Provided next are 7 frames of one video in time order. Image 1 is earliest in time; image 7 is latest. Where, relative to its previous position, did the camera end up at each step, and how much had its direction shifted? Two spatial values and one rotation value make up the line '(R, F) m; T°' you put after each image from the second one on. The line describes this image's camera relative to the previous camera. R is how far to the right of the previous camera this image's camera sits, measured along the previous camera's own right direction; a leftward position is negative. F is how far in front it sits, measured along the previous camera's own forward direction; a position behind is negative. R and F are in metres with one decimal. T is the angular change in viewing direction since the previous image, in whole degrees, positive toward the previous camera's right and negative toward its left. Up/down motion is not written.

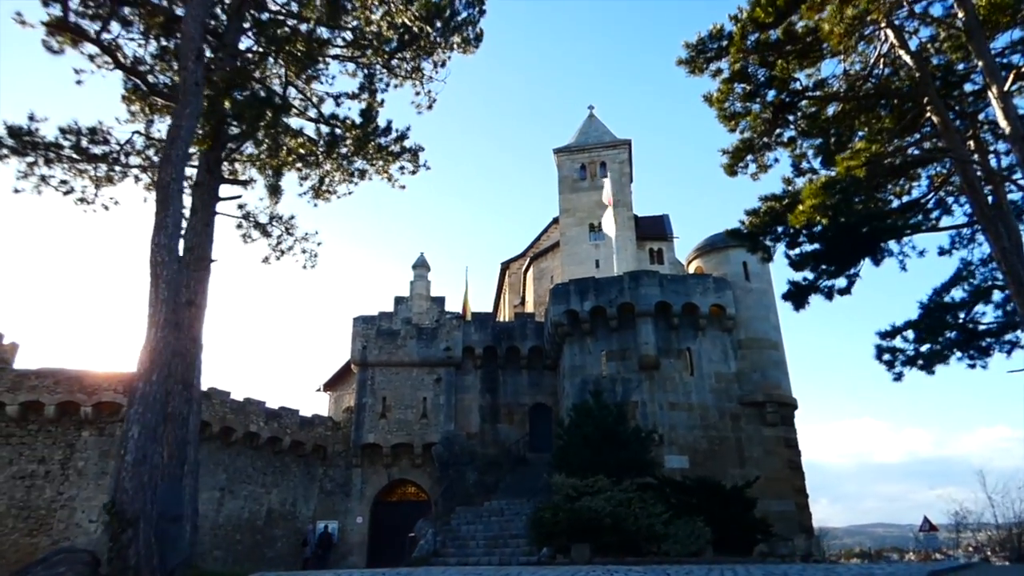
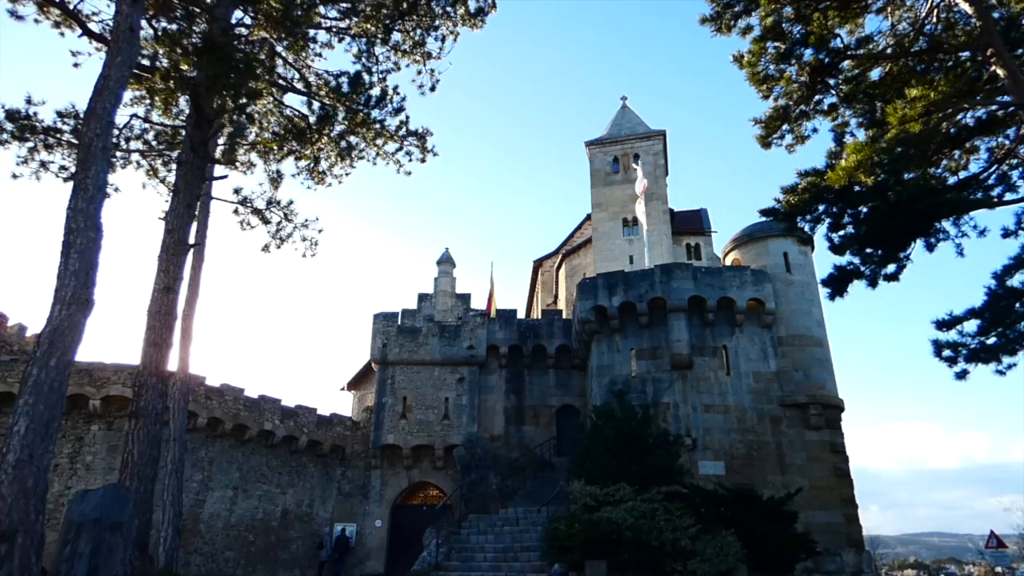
(+0.5, +1.0) m; -3°
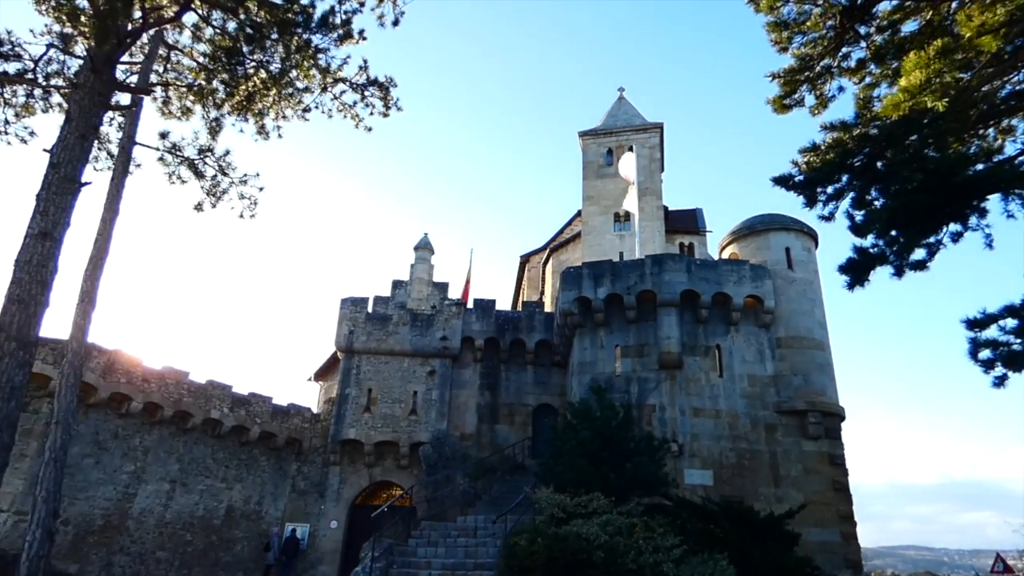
(+0.4, +1.6) m; +1°
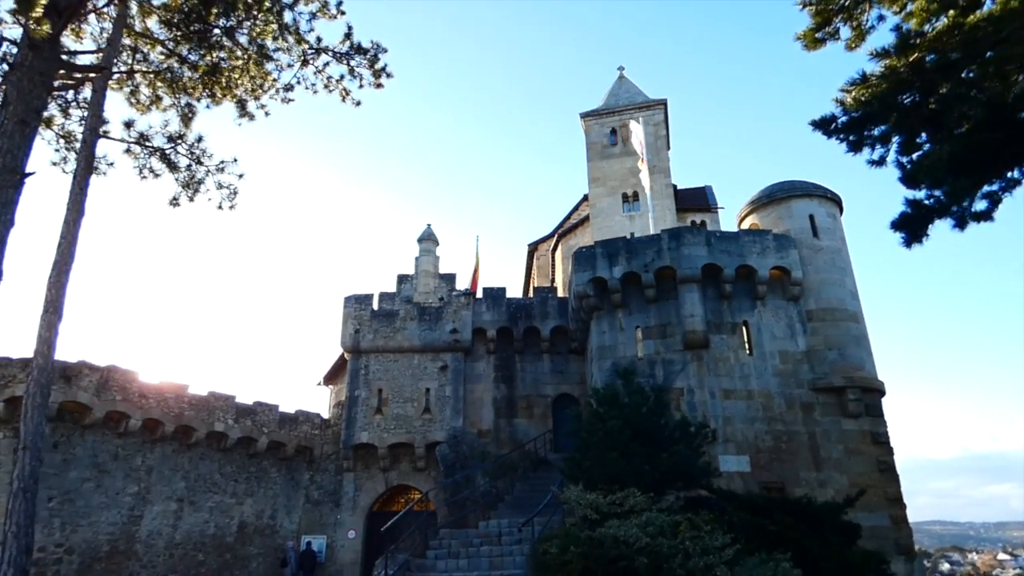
(-0.1, +1.0) m; -1°
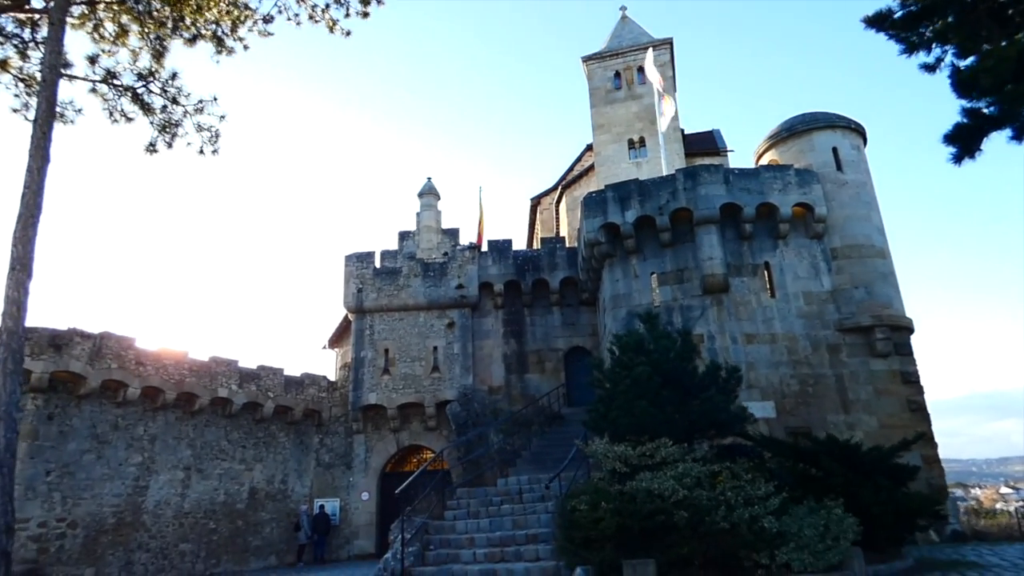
(-0.1, +0.8) m; 0°
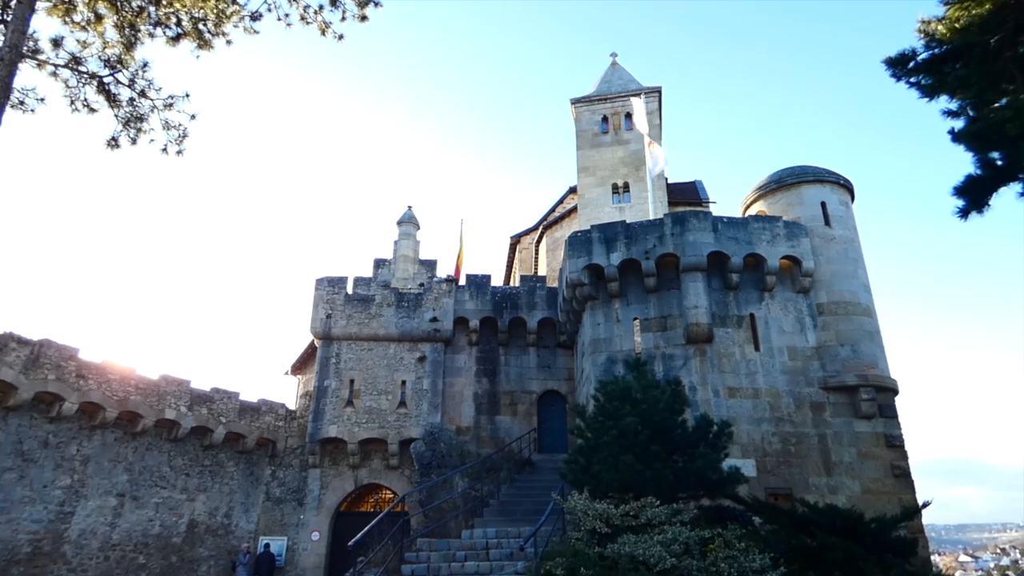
(-0.1, +0.6) m; +2°
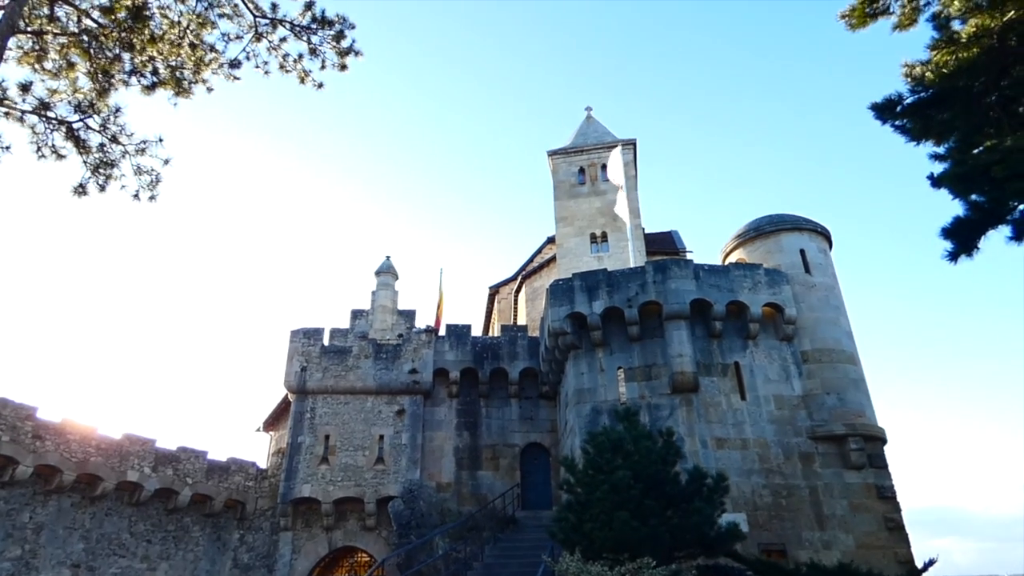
(-0.1, +0.3) m; +2°
